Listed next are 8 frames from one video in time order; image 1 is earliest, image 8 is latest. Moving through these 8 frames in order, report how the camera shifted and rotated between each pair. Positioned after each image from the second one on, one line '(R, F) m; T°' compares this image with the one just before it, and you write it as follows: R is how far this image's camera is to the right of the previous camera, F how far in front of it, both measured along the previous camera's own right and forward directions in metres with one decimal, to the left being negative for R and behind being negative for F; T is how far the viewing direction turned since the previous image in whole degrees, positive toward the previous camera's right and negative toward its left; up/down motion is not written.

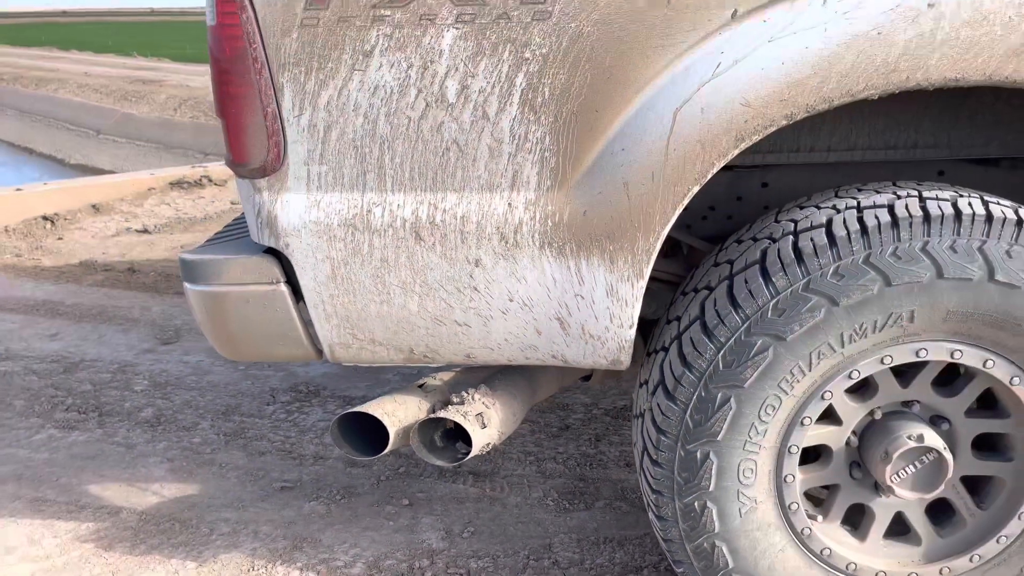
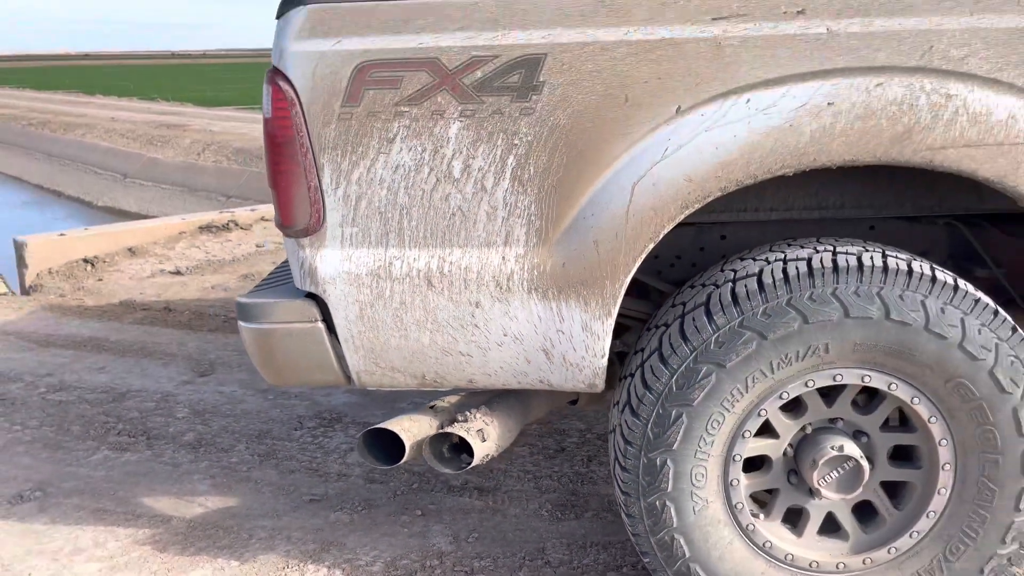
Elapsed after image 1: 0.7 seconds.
(0.0, -0.3) m; -1°
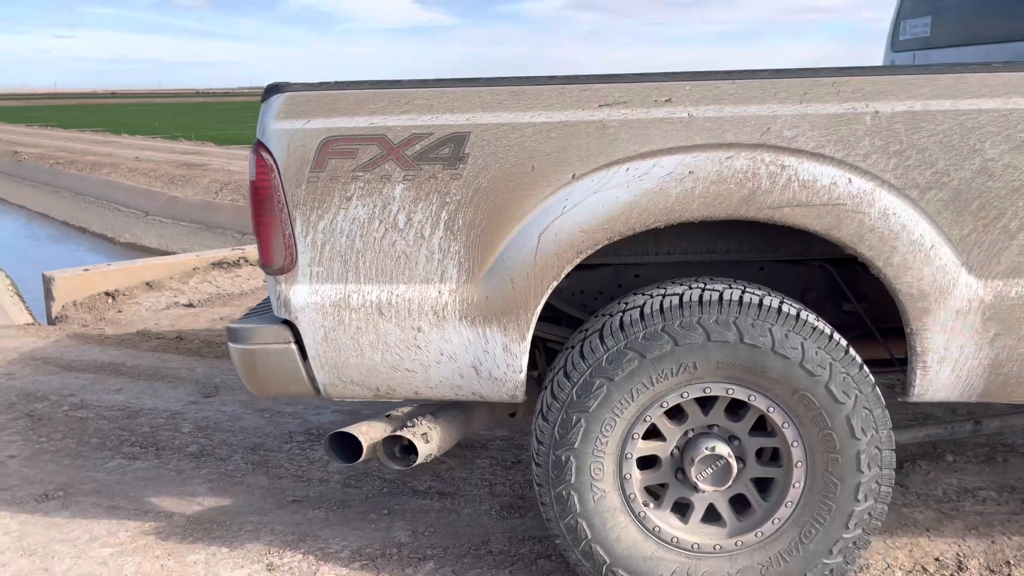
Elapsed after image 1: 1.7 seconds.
(+0.2, -0.4) m; -1°
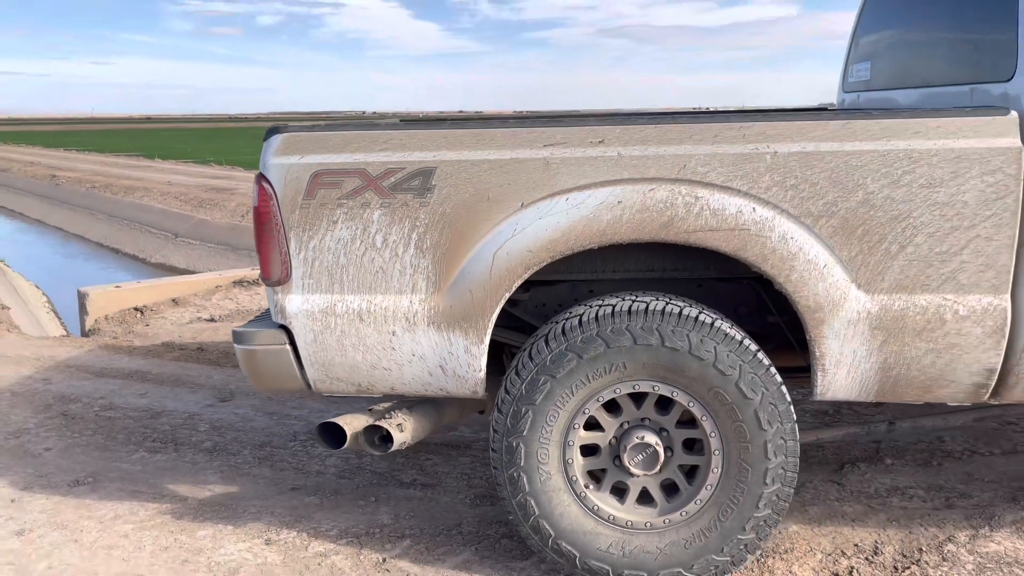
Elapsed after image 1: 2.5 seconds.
(+0.2, -0.4) m; -2°
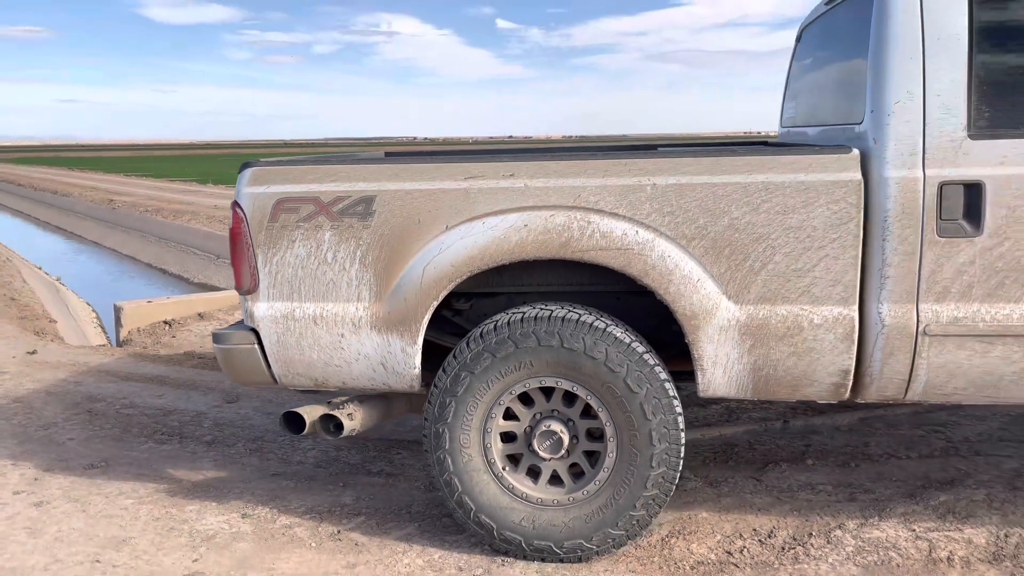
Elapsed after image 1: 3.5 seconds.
(+0.4, -0.4) m; -3°
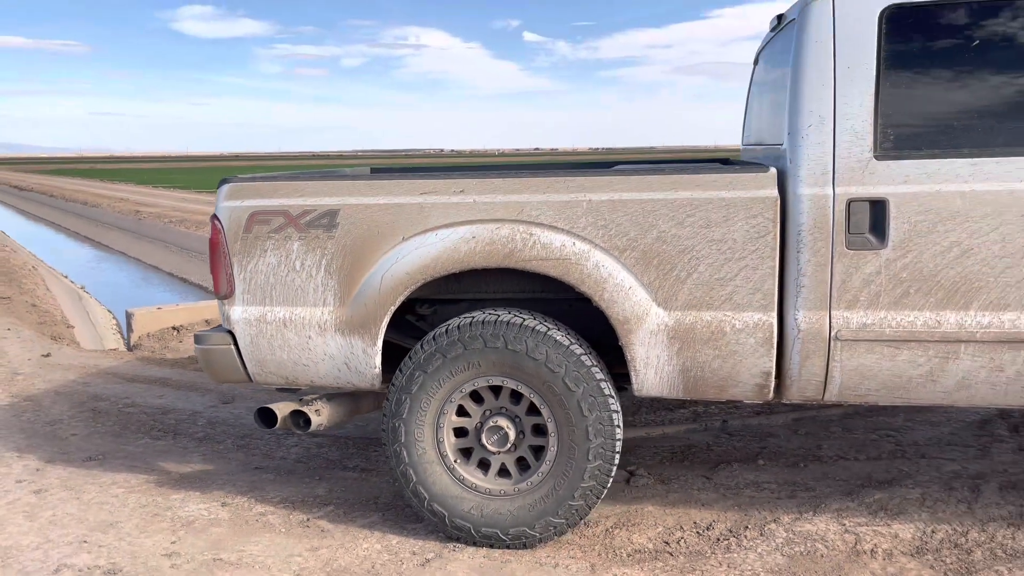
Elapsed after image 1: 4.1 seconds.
(+0.3, -0.3) m; -2°
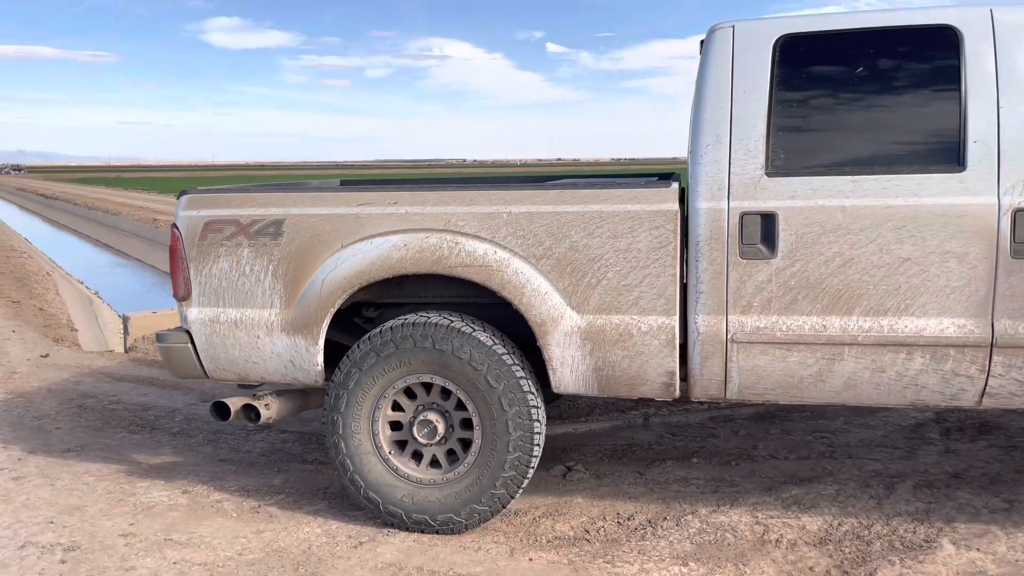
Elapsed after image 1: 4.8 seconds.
(+0.4, -0.3) m; -1°
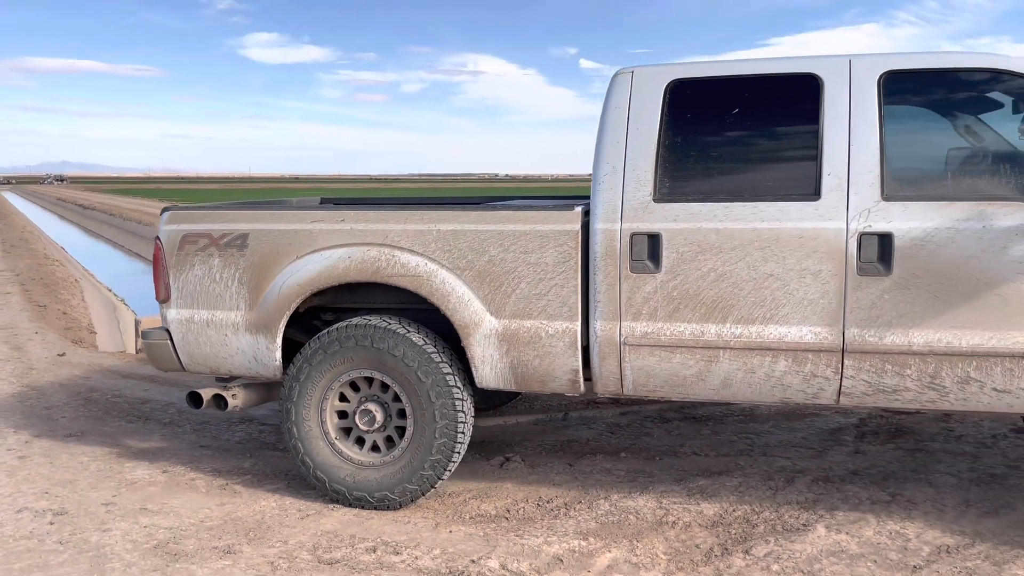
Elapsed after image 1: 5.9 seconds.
(+0.4, -0.5) m; -2°
